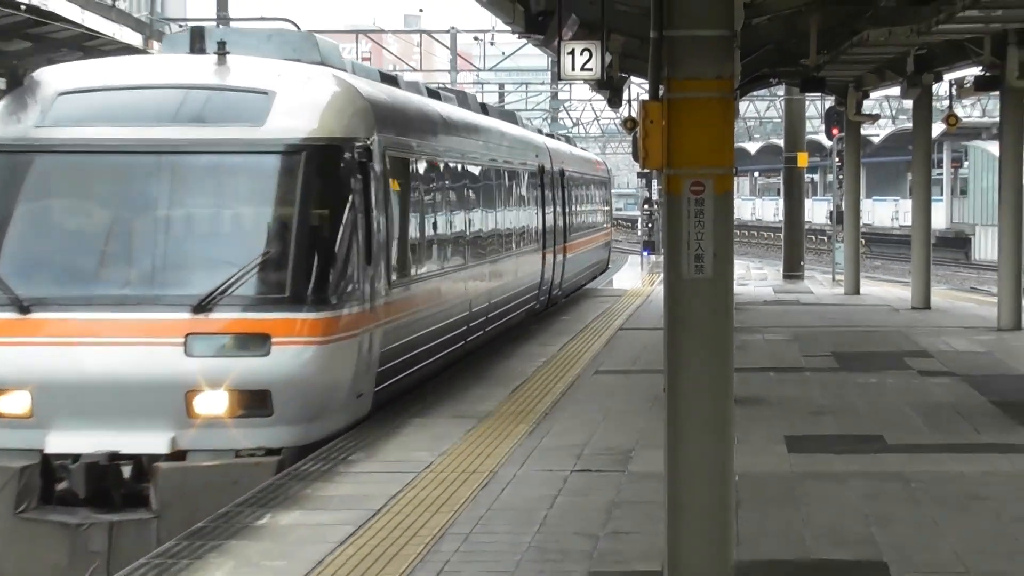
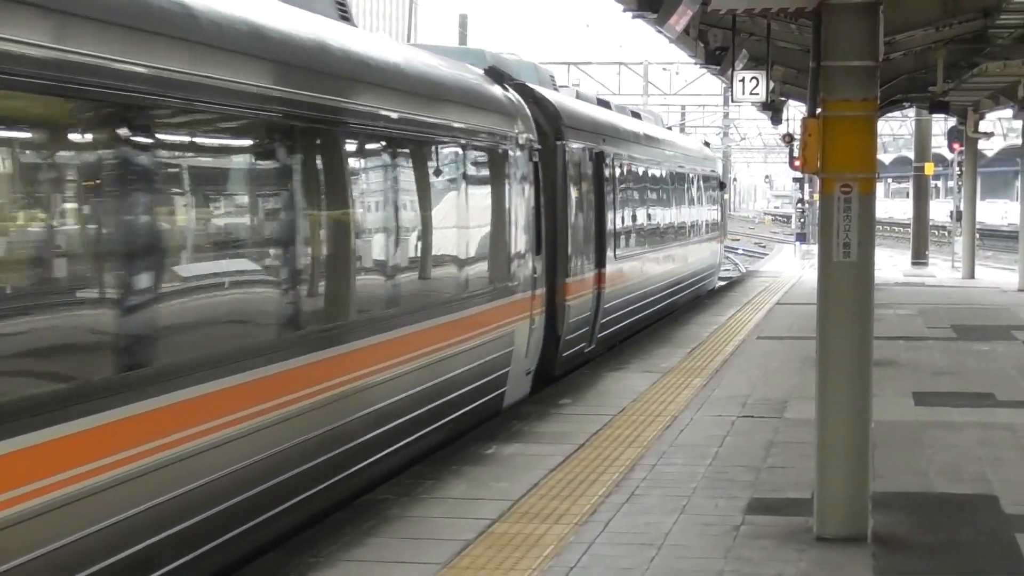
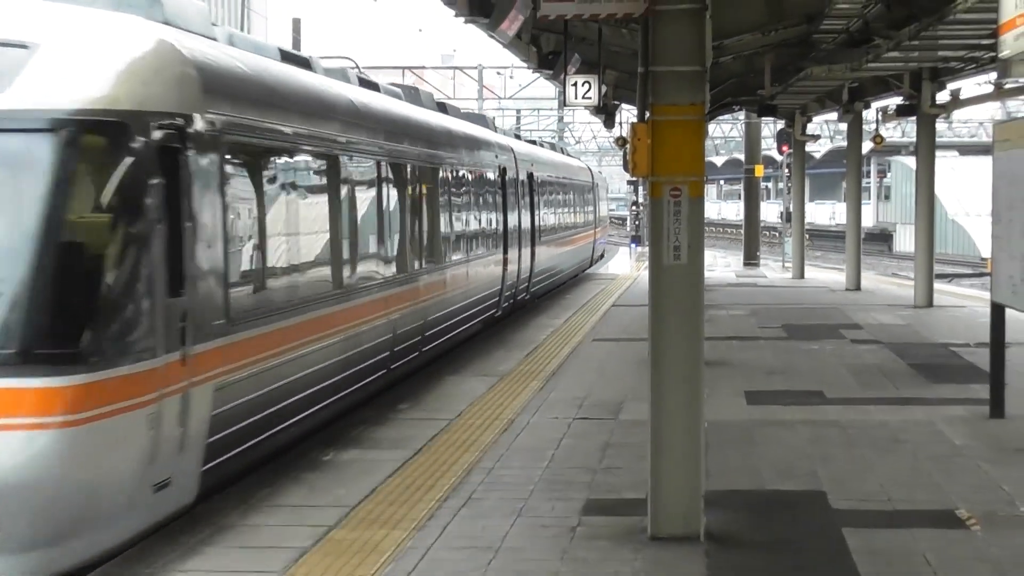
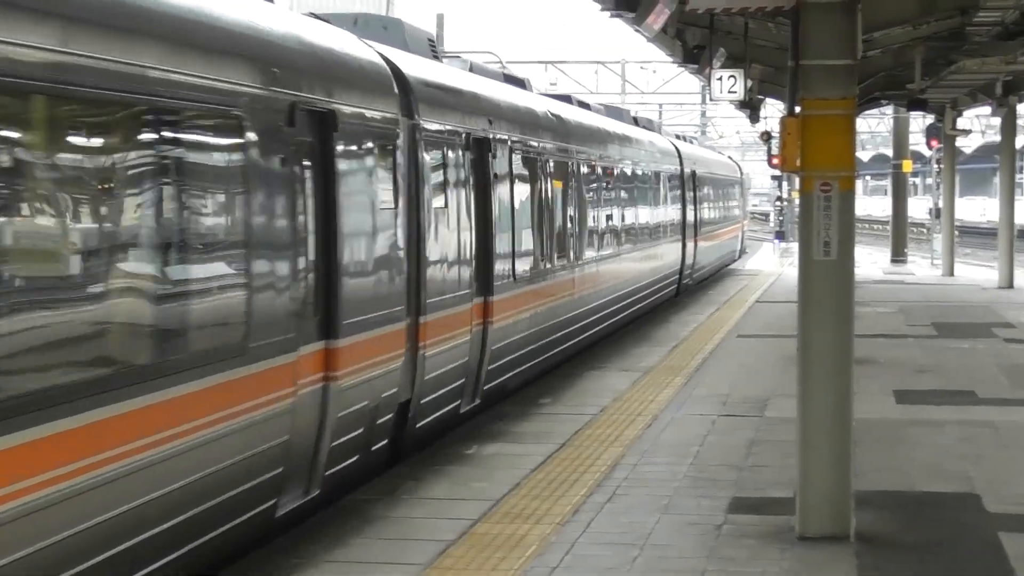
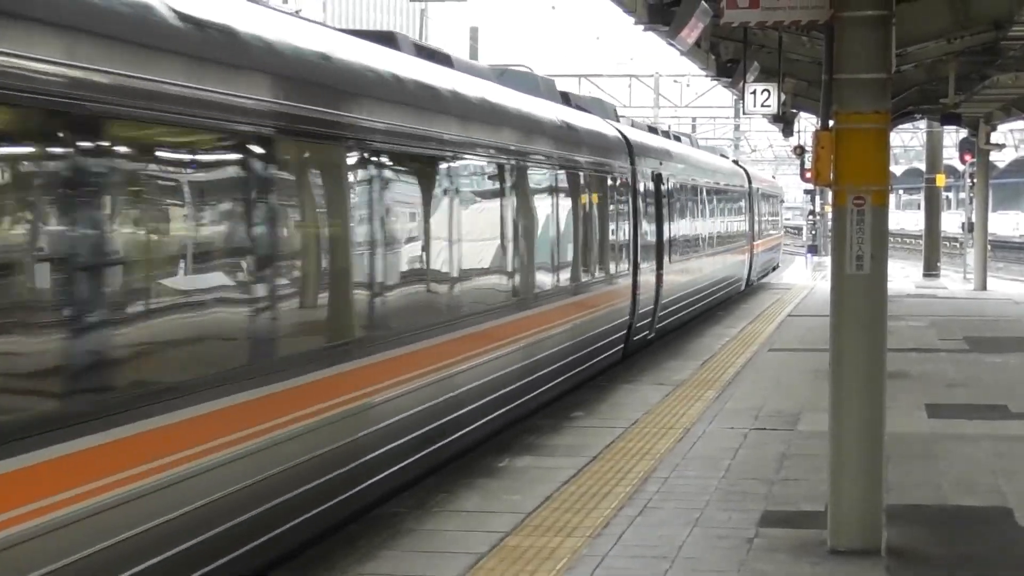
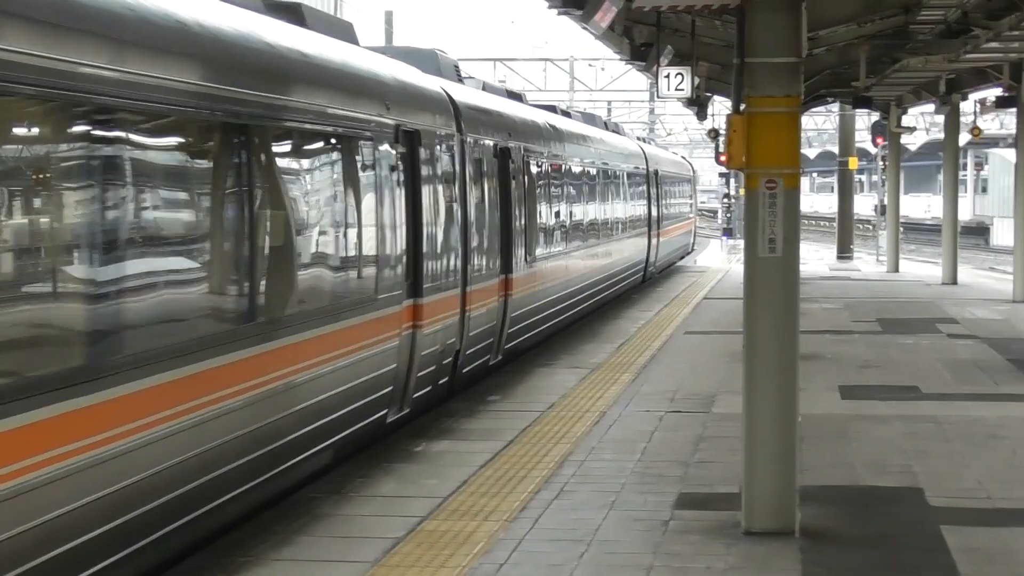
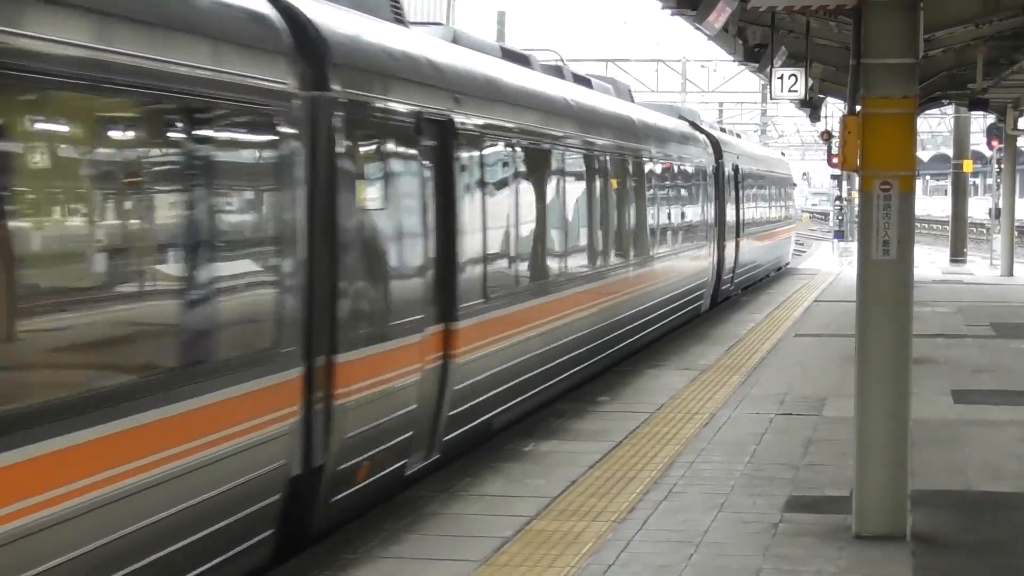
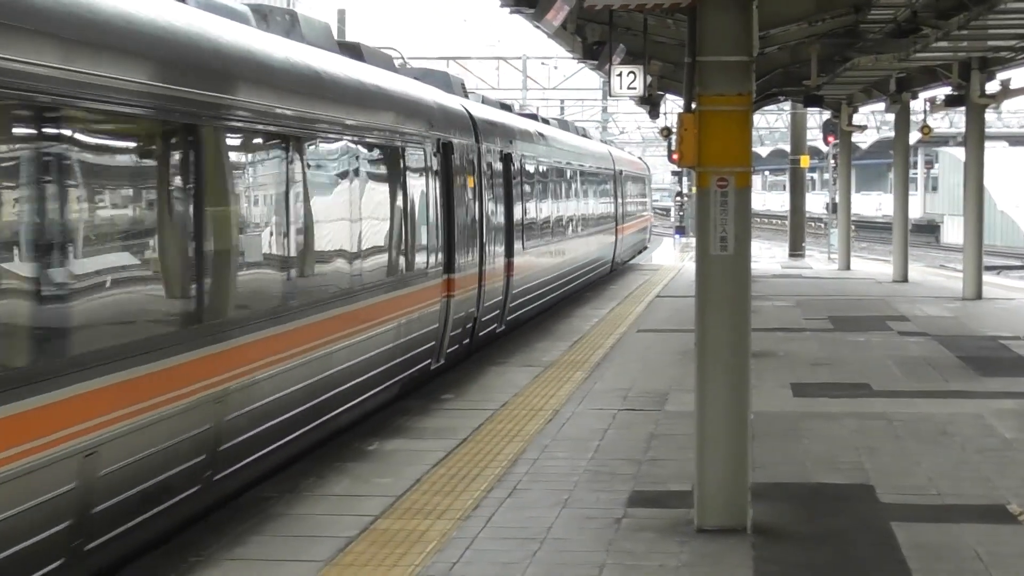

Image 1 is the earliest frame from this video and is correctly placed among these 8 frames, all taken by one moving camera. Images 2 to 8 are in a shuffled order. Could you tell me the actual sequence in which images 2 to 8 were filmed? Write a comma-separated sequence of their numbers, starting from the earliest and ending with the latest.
3, 8, 6, 4, 5, 7, 2
